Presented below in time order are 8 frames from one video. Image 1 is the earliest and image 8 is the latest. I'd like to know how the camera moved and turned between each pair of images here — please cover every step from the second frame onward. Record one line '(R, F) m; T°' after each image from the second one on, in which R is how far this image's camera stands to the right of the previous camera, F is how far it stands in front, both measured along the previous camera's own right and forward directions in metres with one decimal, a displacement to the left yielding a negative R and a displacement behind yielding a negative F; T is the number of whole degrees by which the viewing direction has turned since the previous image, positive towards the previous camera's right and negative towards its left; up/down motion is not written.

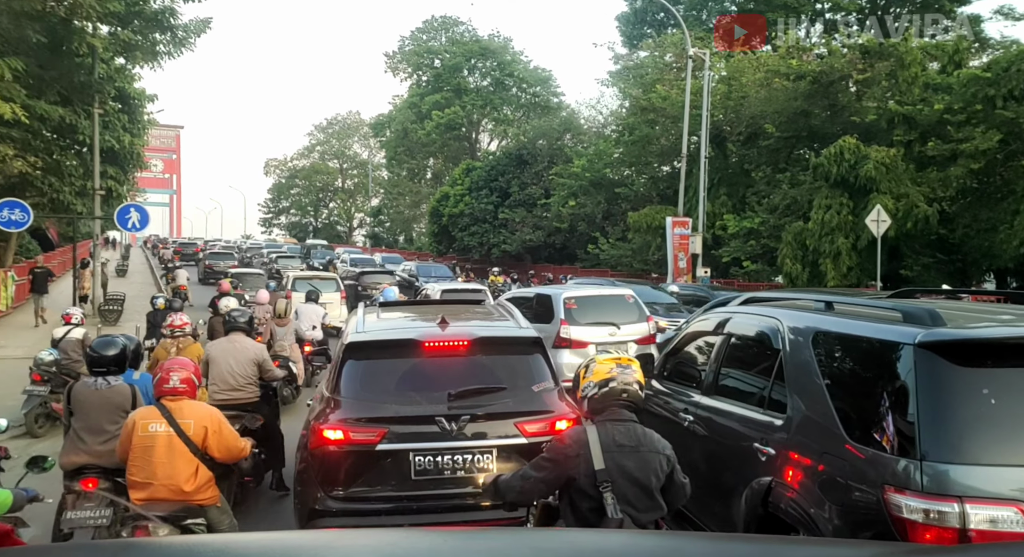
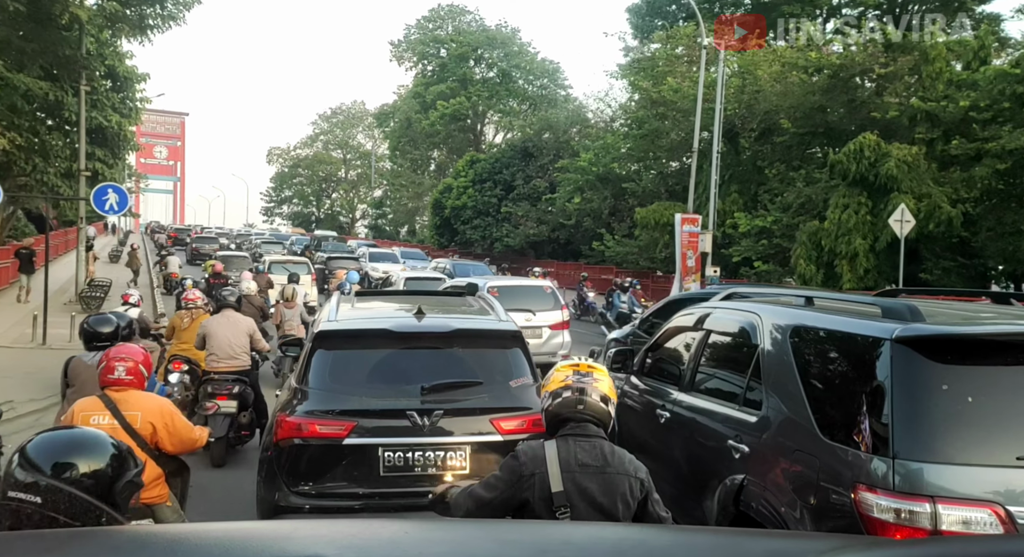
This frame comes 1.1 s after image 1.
(0.0, +0.3) m; 0°
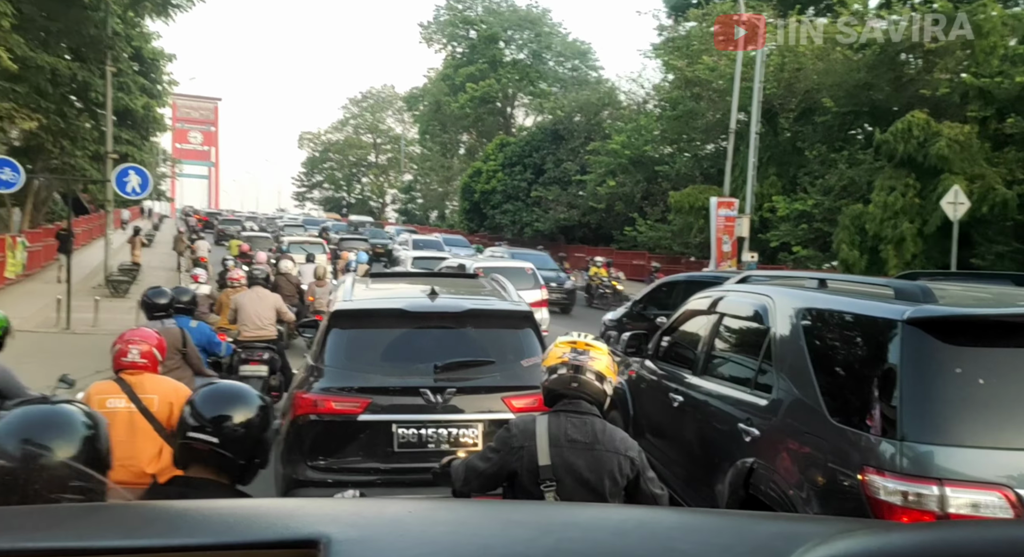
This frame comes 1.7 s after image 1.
(0.0, +0.3) m; -2°
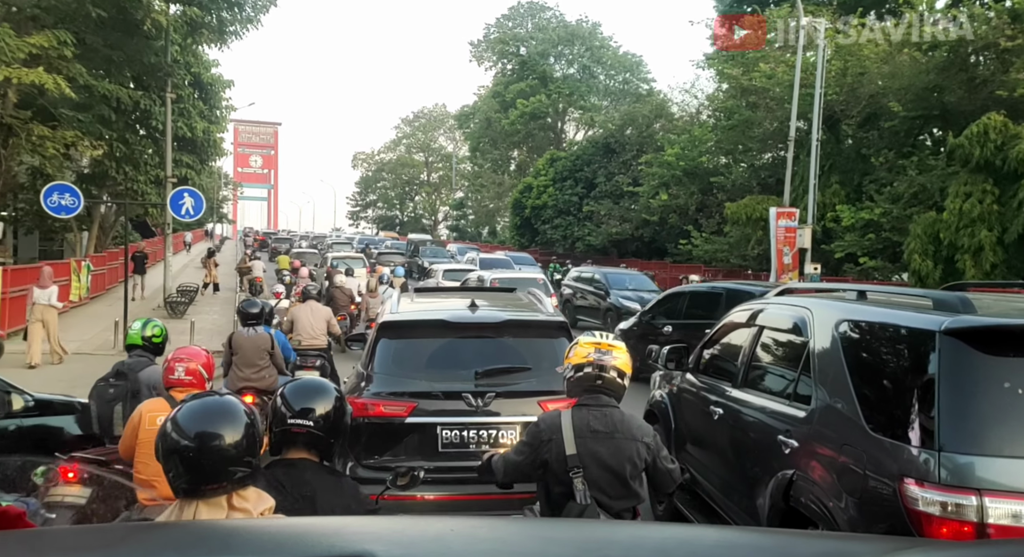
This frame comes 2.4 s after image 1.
(0.0, +0.3) m; -3°
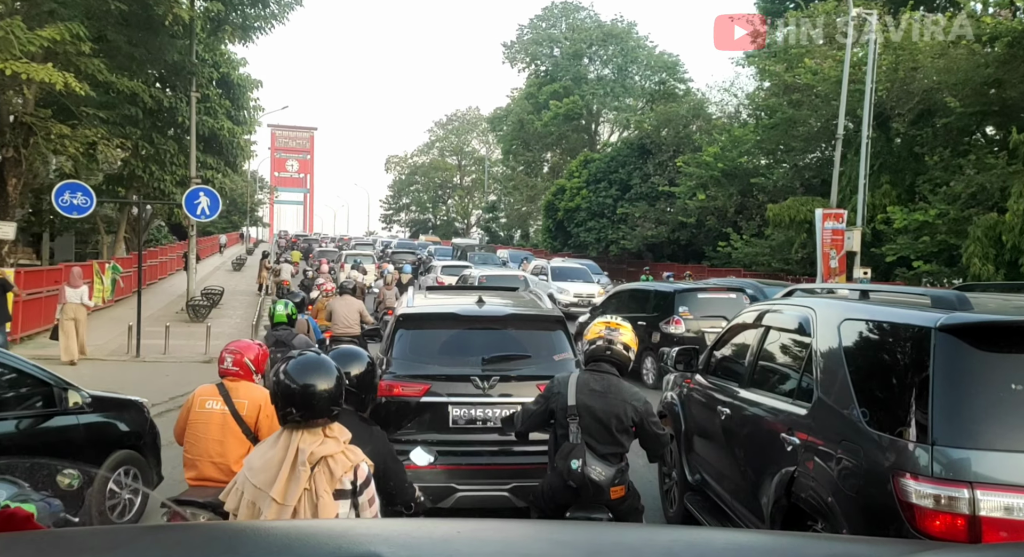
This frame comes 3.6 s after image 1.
(0.0, +0.4) m; -2°
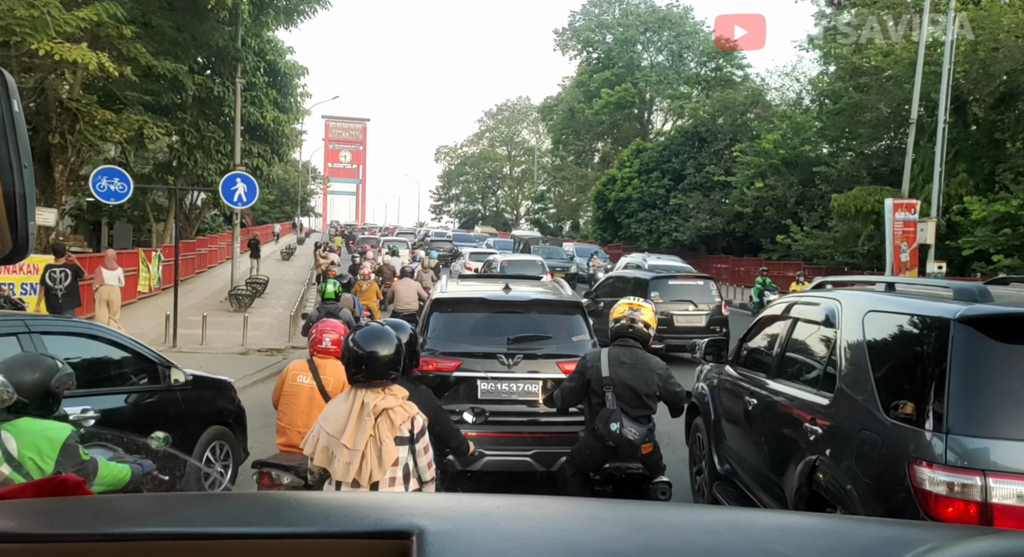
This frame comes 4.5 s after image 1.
(0.0, +0.4) m; -3°
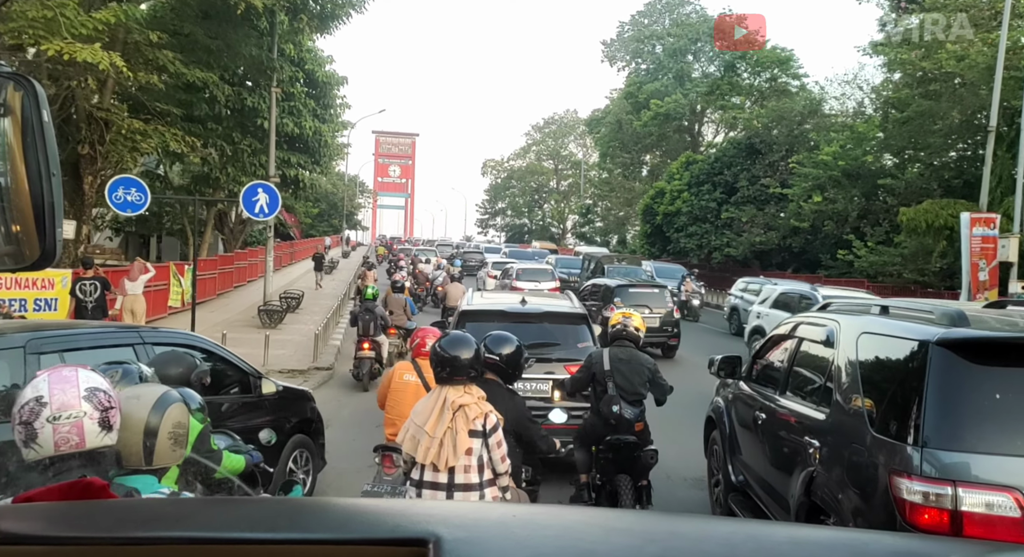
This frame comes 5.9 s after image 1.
(0.0, +0.4) m; -3°
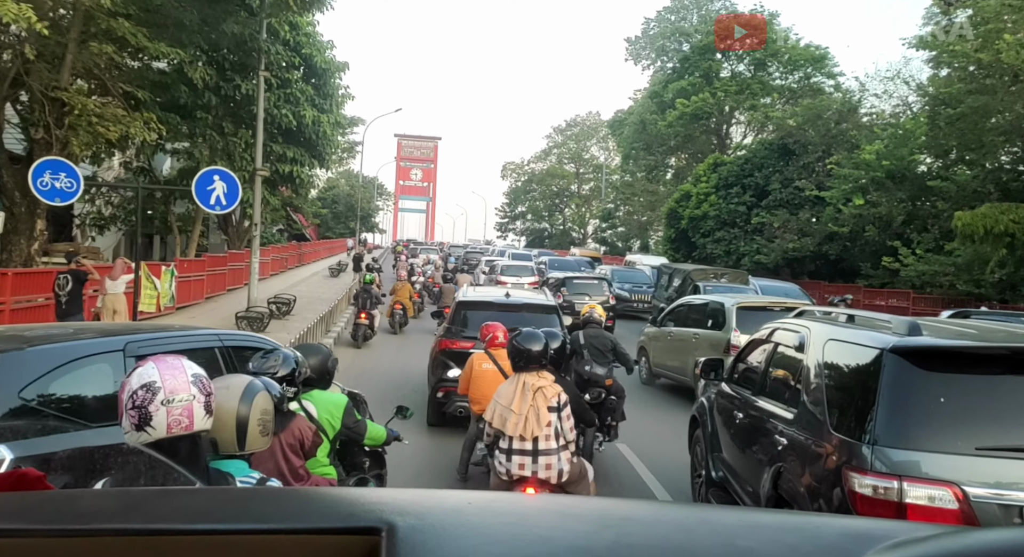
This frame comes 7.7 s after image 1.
(0.0, +0.7) m; -1°
